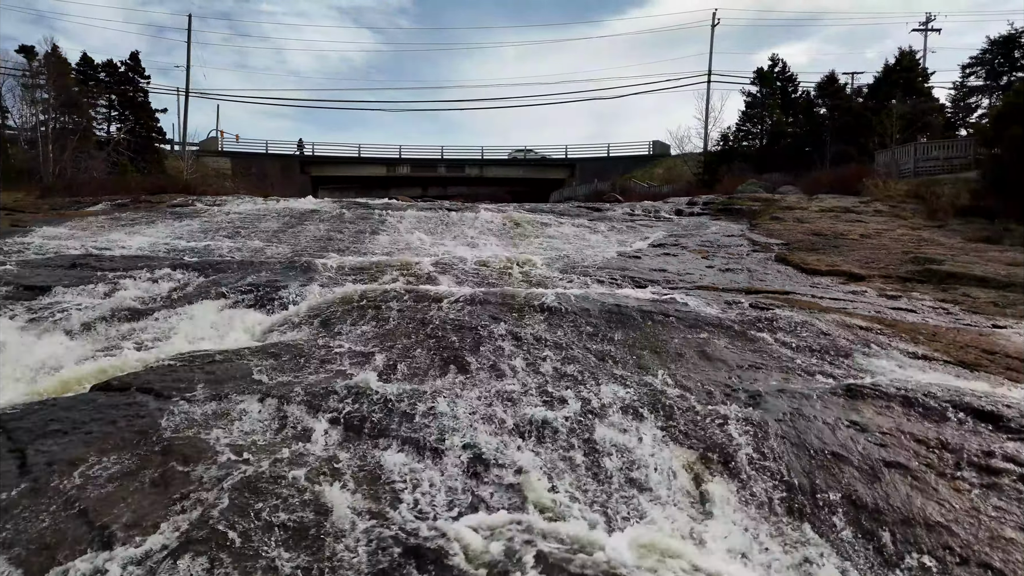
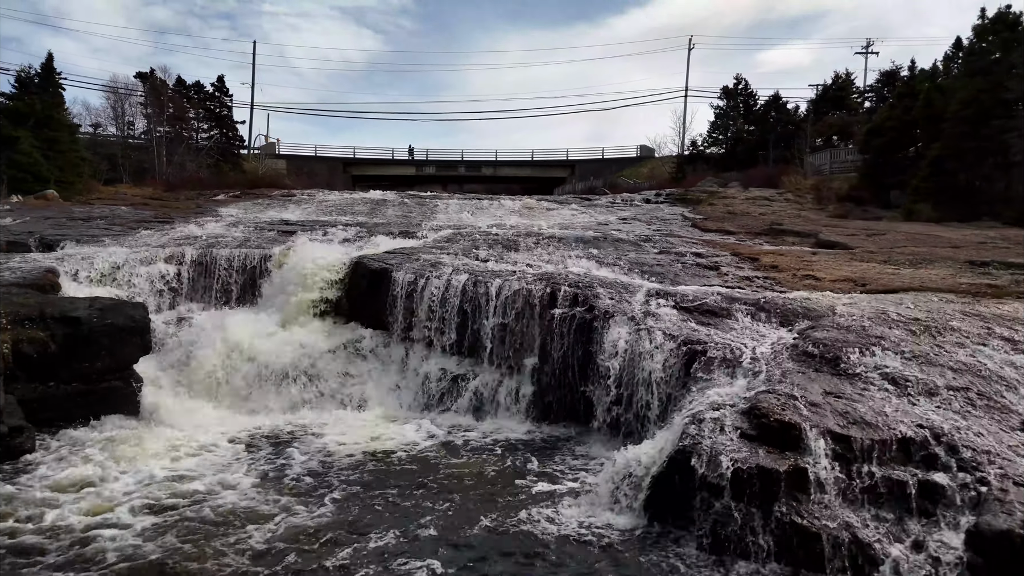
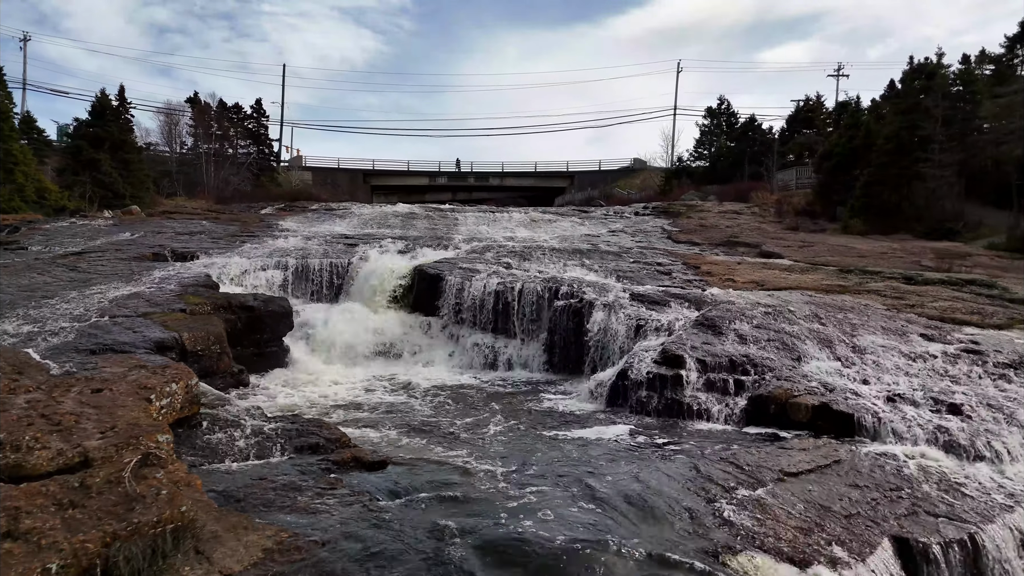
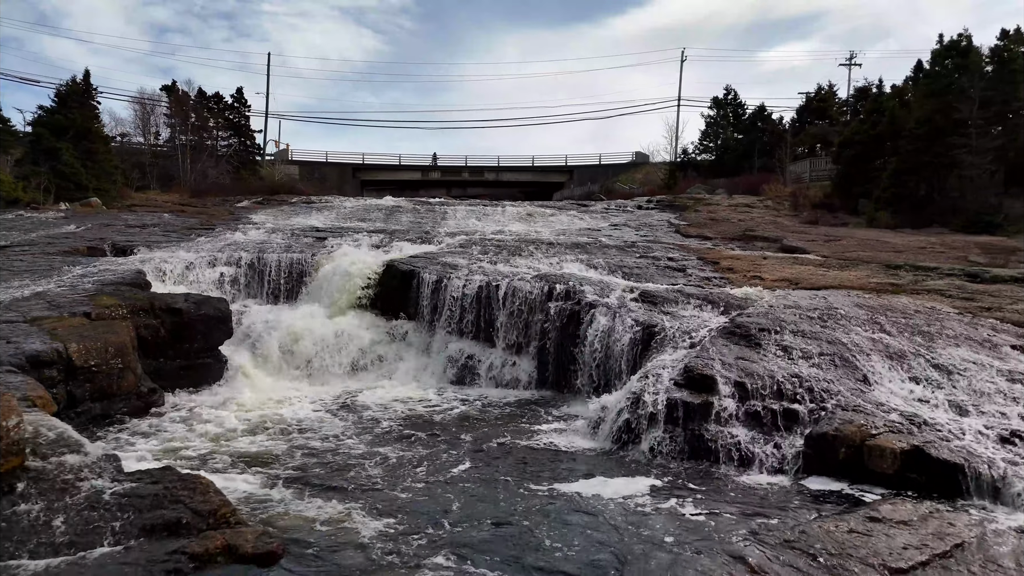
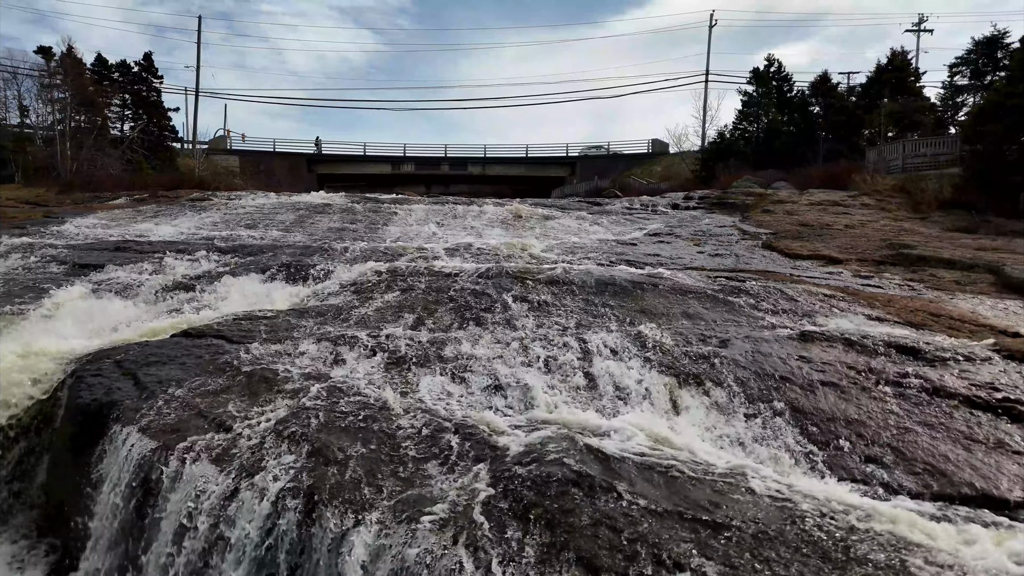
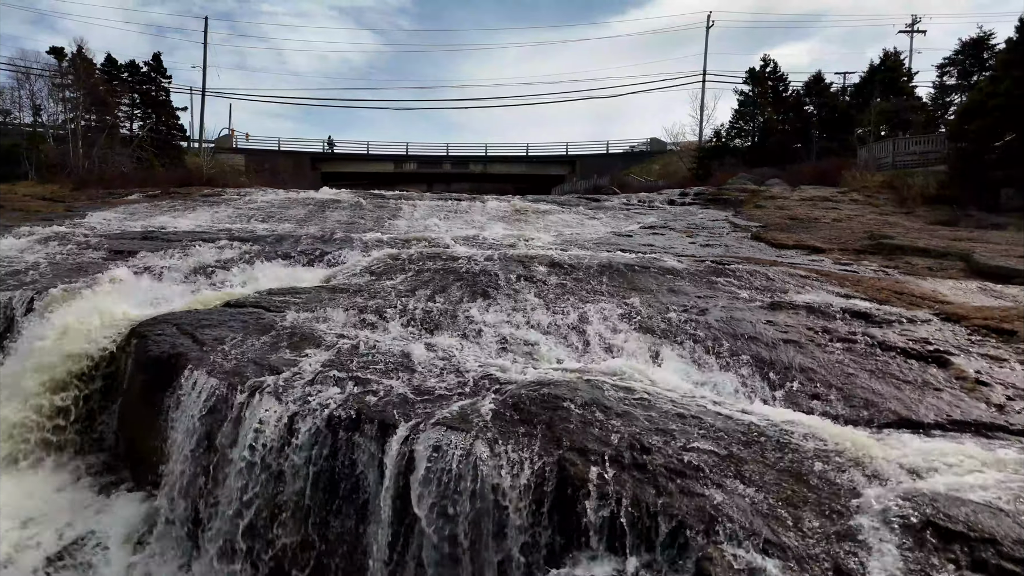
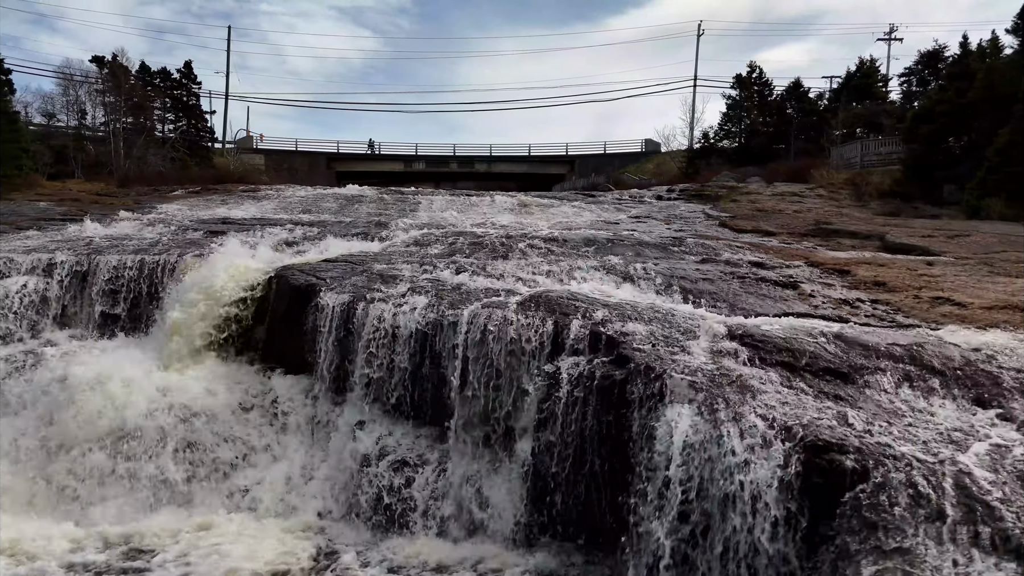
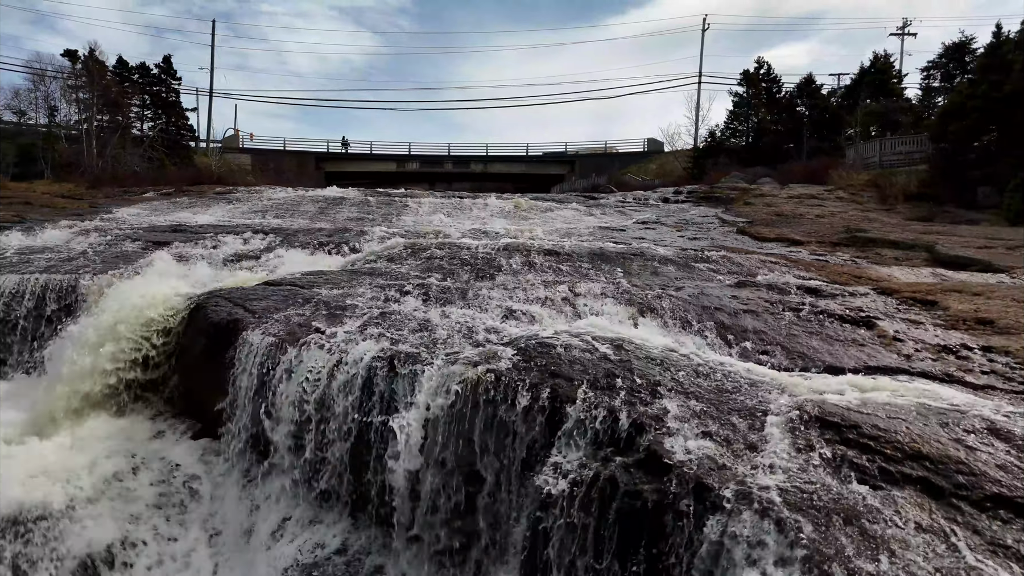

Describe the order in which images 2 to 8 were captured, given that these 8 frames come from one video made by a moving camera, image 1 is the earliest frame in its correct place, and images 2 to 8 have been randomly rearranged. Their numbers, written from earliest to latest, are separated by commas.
5, 6, 8, 7, 2, 4, 3
